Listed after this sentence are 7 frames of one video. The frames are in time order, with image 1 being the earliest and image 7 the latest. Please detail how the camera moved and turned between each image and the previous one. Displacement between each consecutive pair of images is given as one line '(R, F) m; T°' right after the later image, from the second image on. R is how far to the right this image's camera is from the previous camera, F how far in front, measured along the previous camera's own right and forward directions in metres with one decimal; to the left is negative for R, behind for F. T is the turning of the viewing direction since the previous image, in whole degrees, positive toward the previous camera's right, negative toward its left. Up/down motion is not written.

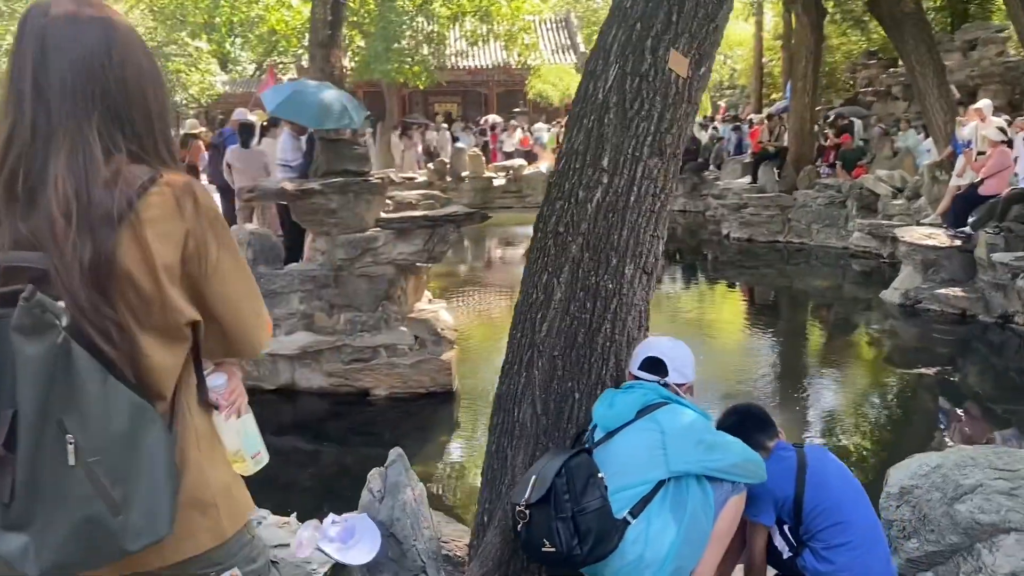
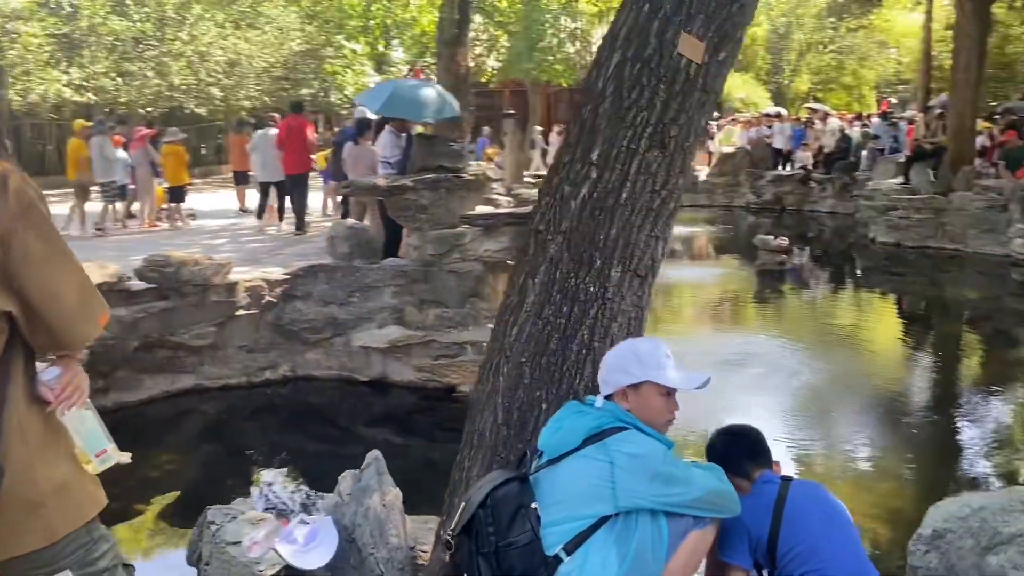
(+0.5, +0.2) m; -10°
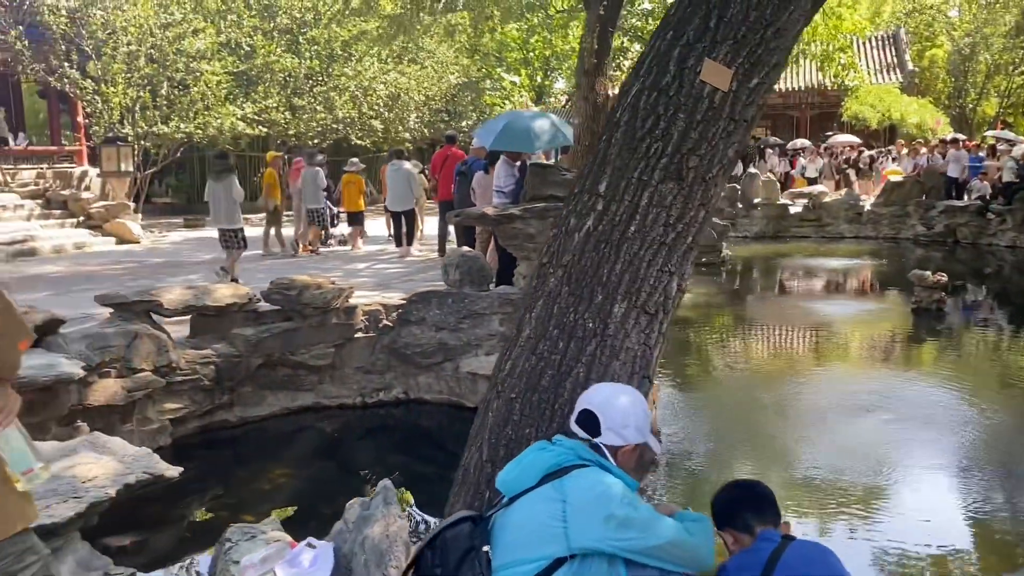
(+0.4, +0.1) m; -11°
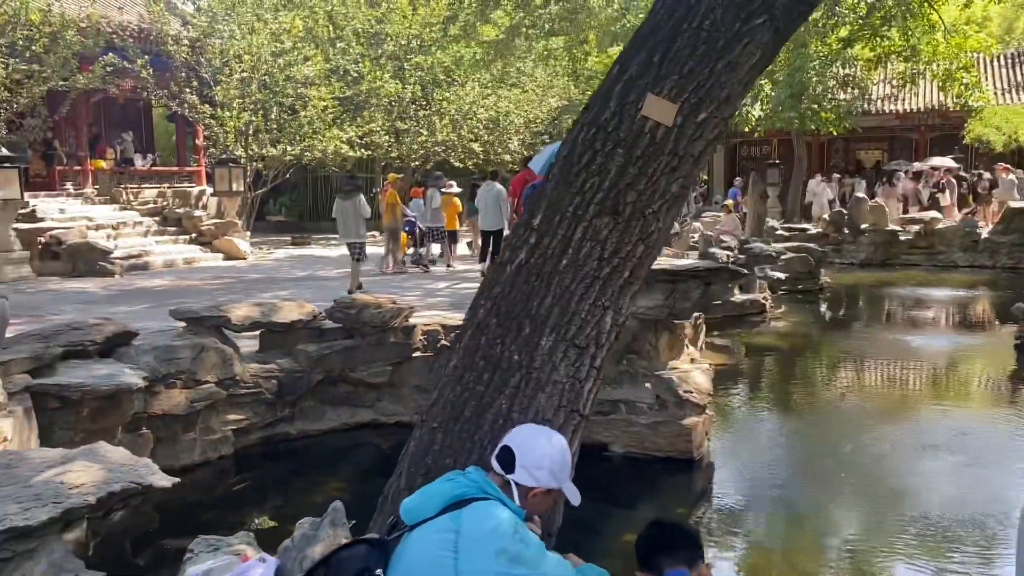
(+0.5, 0.0) m; -7°
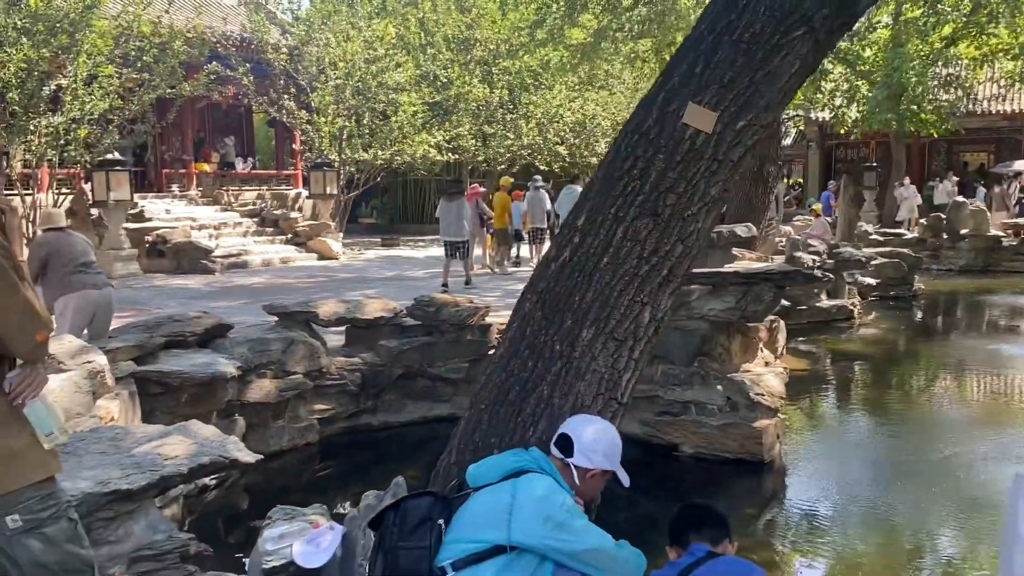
(+0.1, -0.2) m; -6°
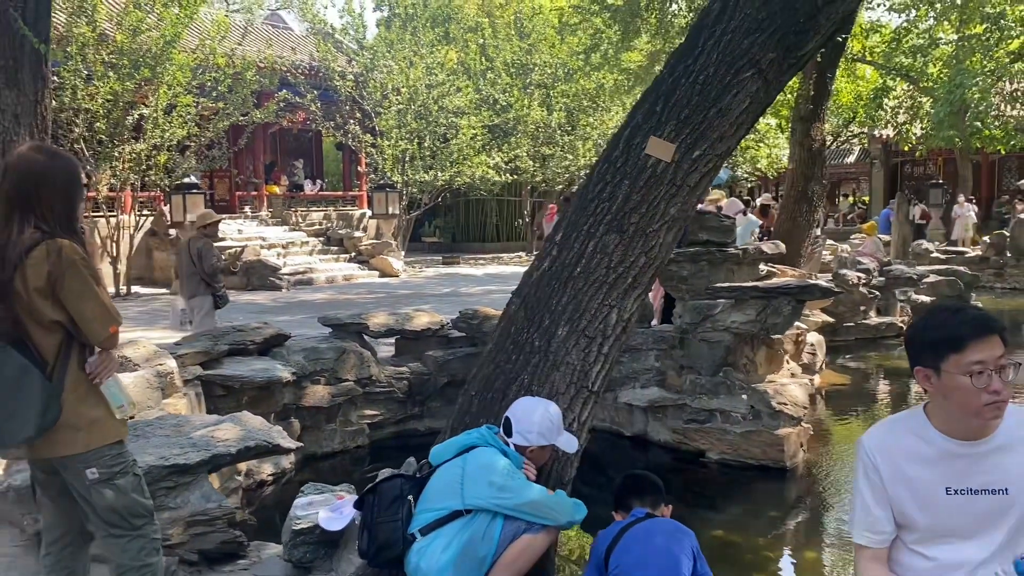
(+0.3, -0.5) m; -4°
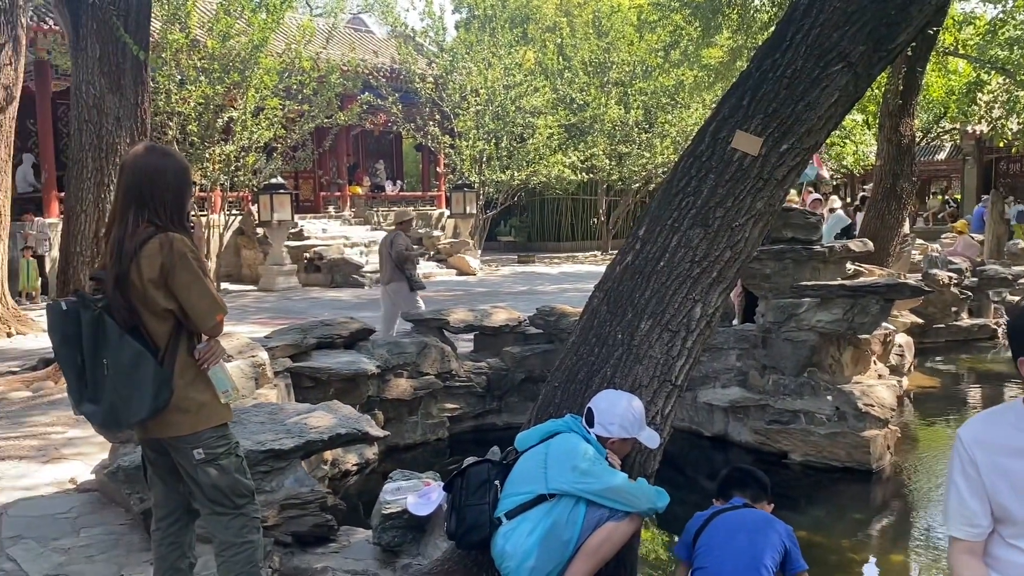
(0.0, -0.1) m; -5°
